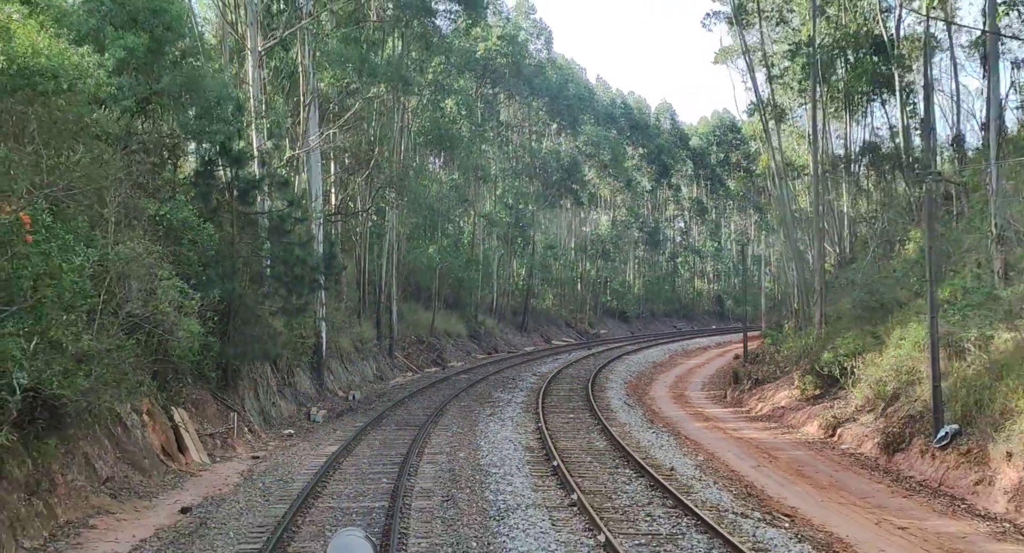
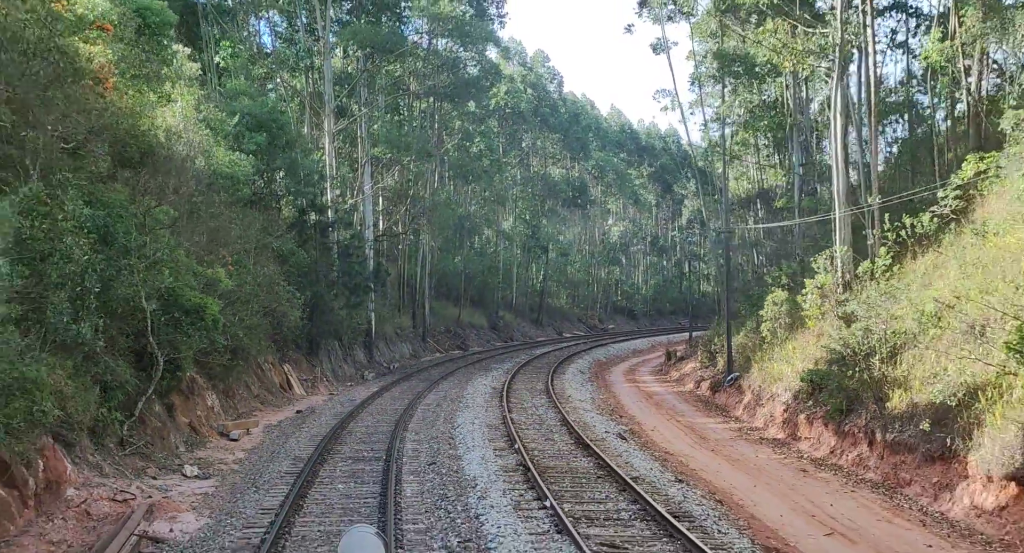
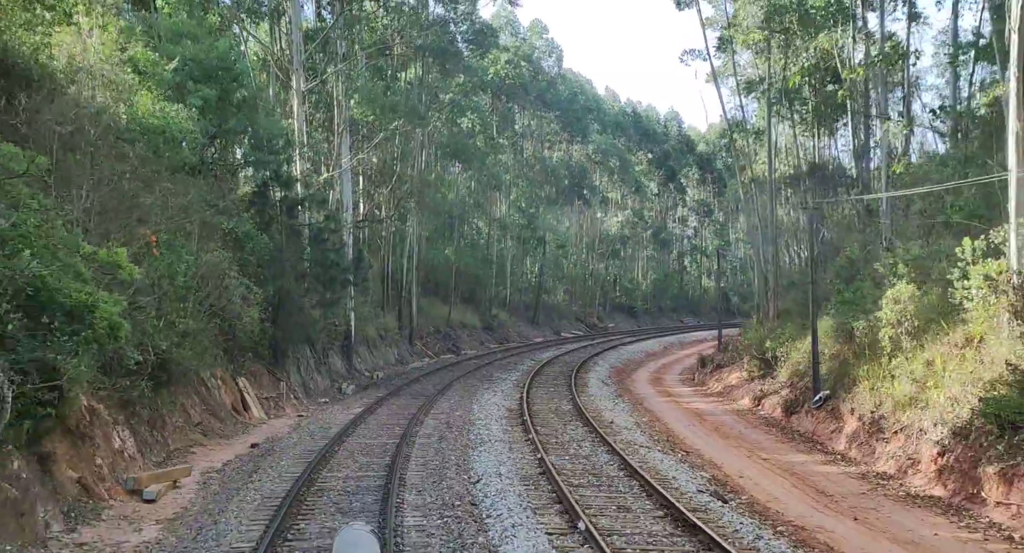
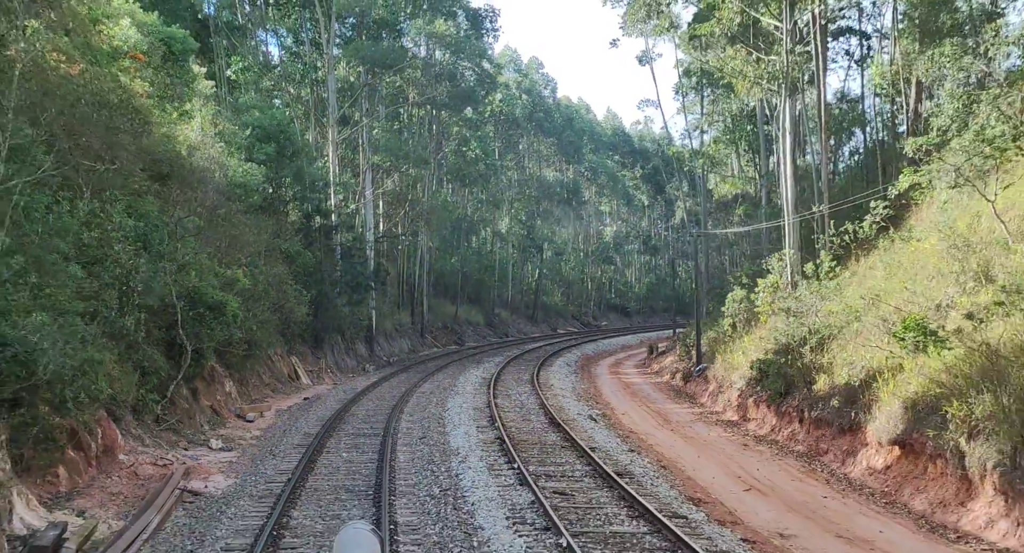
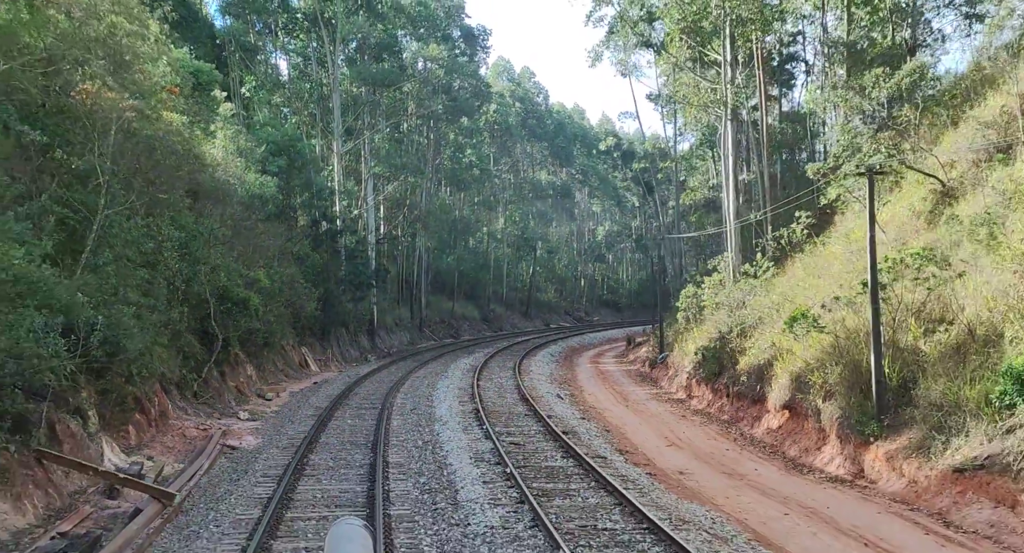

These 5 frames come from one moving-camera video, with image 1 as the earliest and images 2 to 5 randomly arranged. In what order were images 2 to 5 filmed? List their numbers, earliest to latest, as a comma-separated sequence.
3, 2, 4, 5
